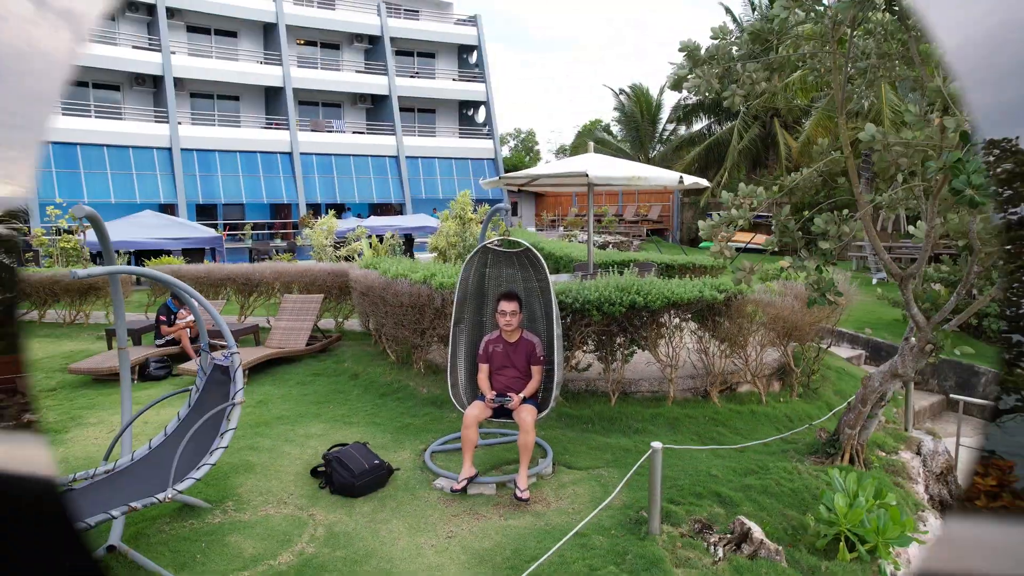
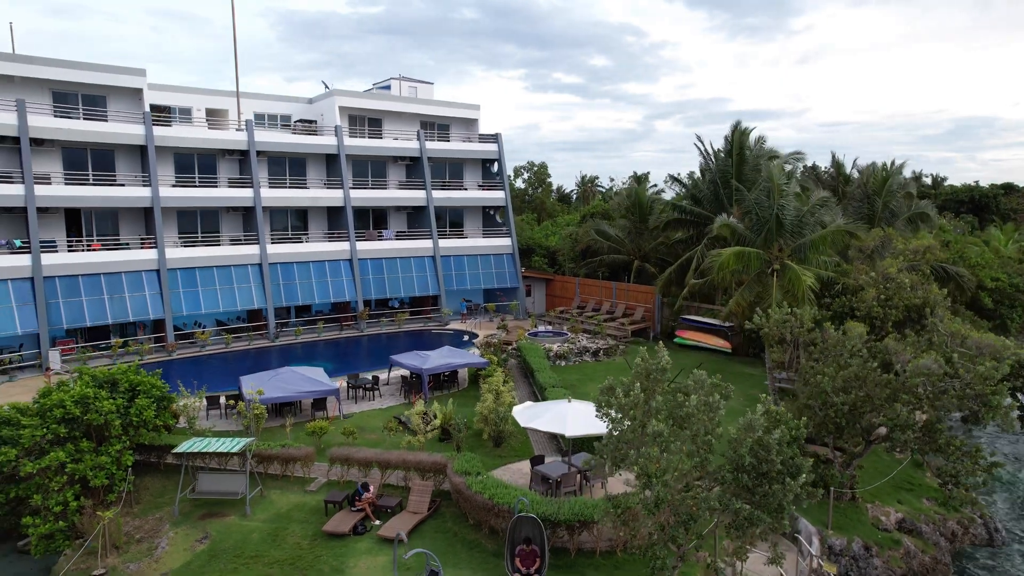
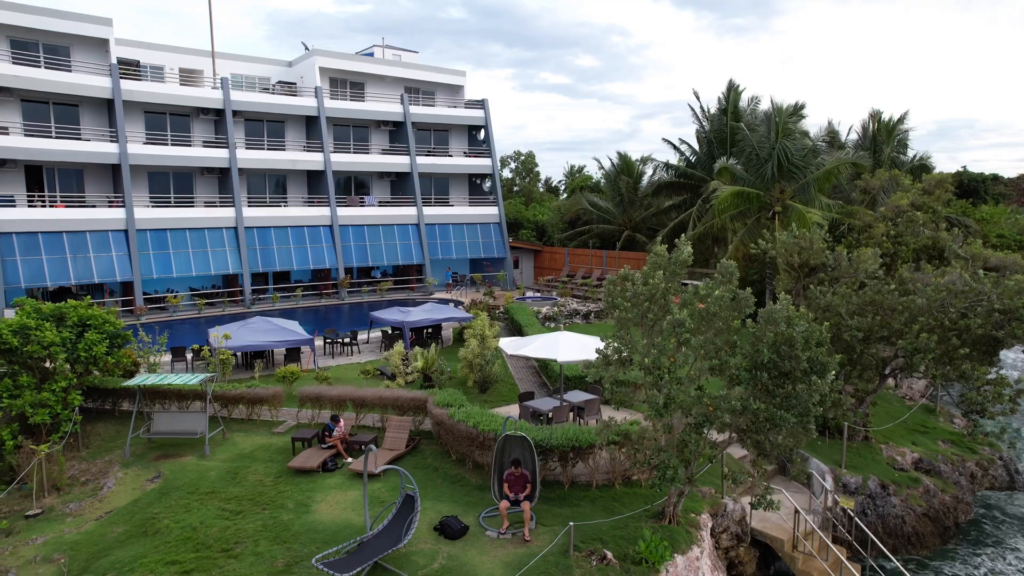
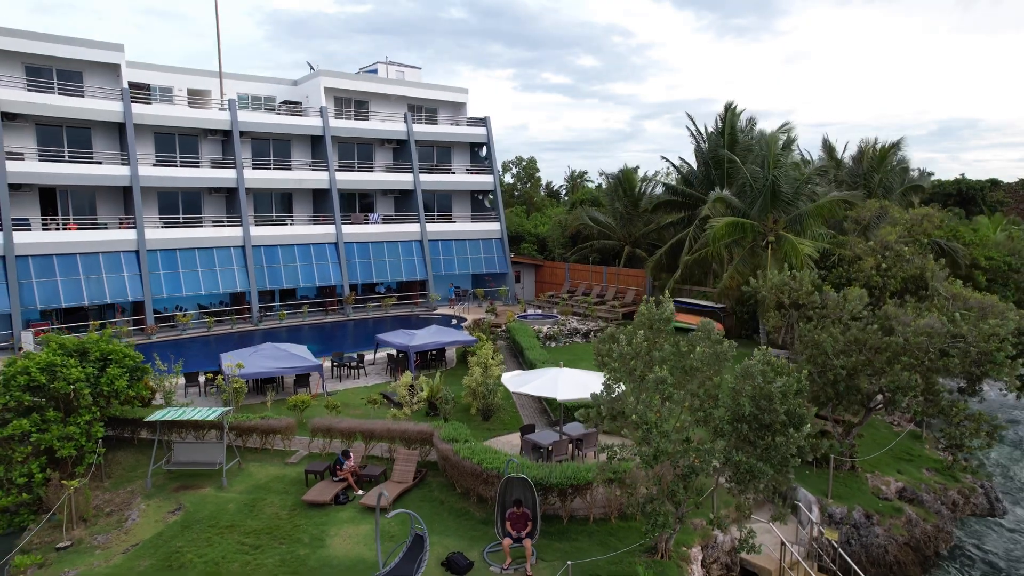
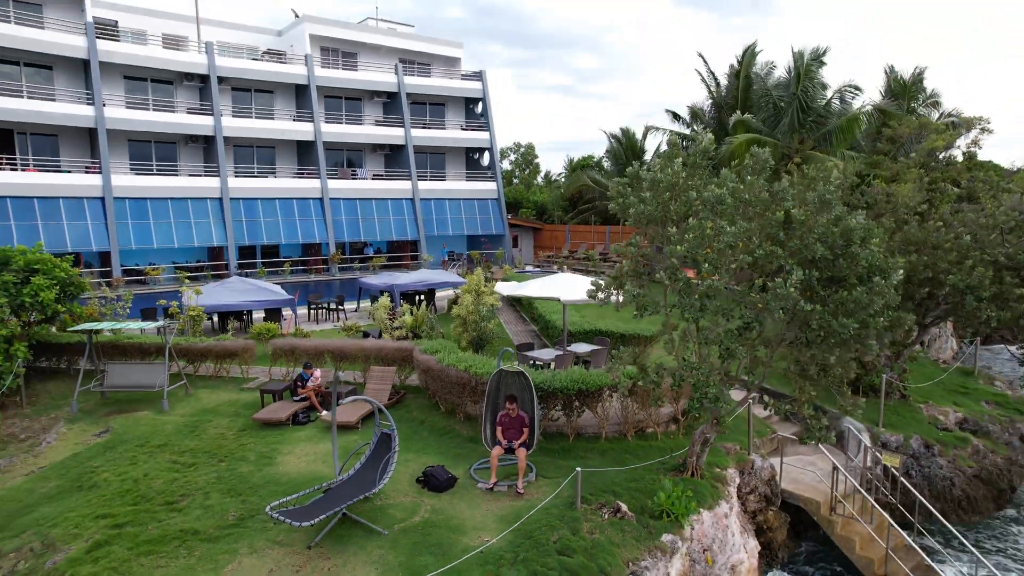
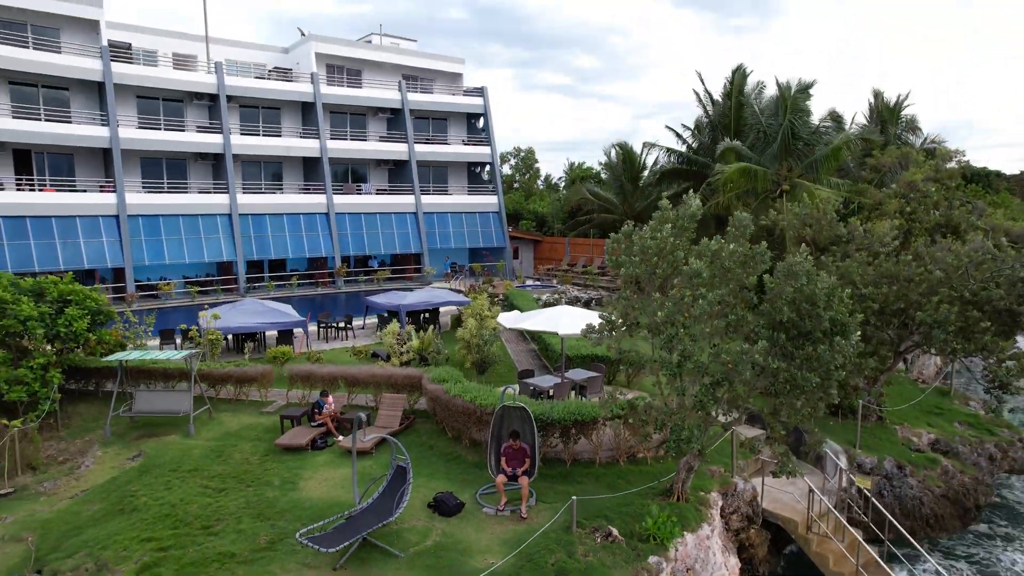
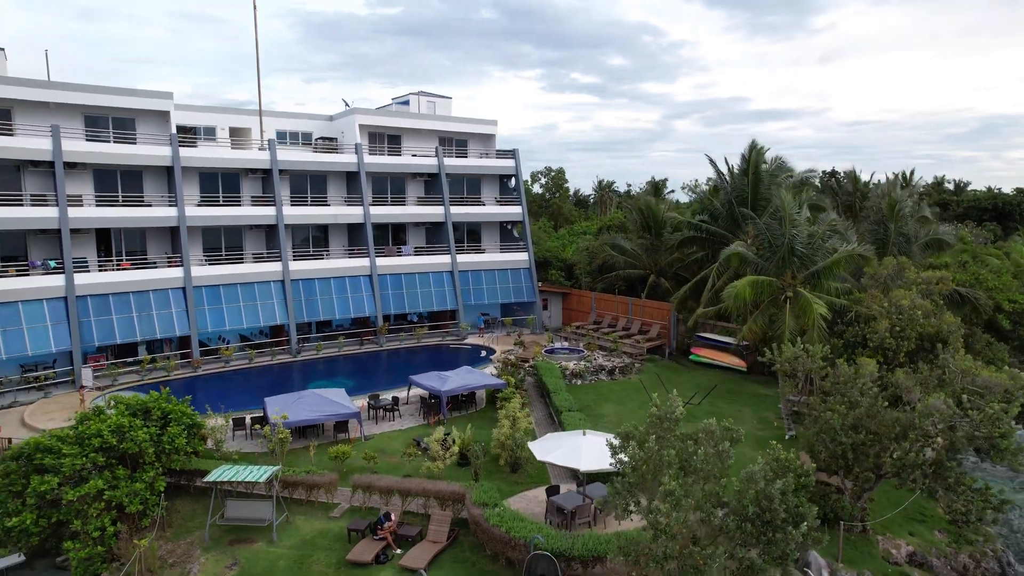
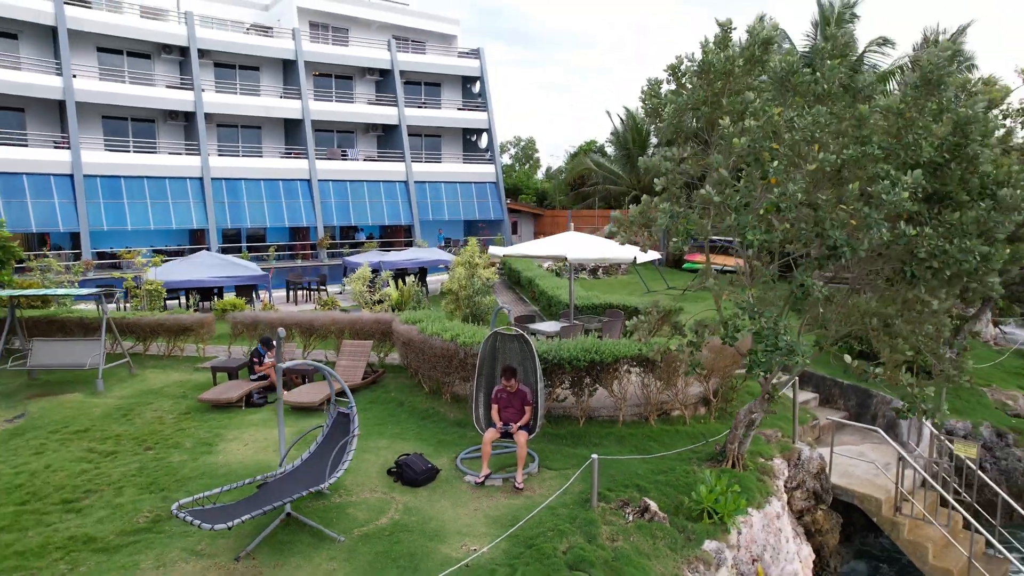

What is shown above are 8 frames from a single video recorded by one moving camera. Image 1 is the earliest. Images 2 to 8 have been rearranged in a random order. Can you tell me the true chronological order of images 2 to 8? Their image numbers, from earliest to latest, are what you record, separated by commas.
8, 5, 6, 3, 4, 2, 7
